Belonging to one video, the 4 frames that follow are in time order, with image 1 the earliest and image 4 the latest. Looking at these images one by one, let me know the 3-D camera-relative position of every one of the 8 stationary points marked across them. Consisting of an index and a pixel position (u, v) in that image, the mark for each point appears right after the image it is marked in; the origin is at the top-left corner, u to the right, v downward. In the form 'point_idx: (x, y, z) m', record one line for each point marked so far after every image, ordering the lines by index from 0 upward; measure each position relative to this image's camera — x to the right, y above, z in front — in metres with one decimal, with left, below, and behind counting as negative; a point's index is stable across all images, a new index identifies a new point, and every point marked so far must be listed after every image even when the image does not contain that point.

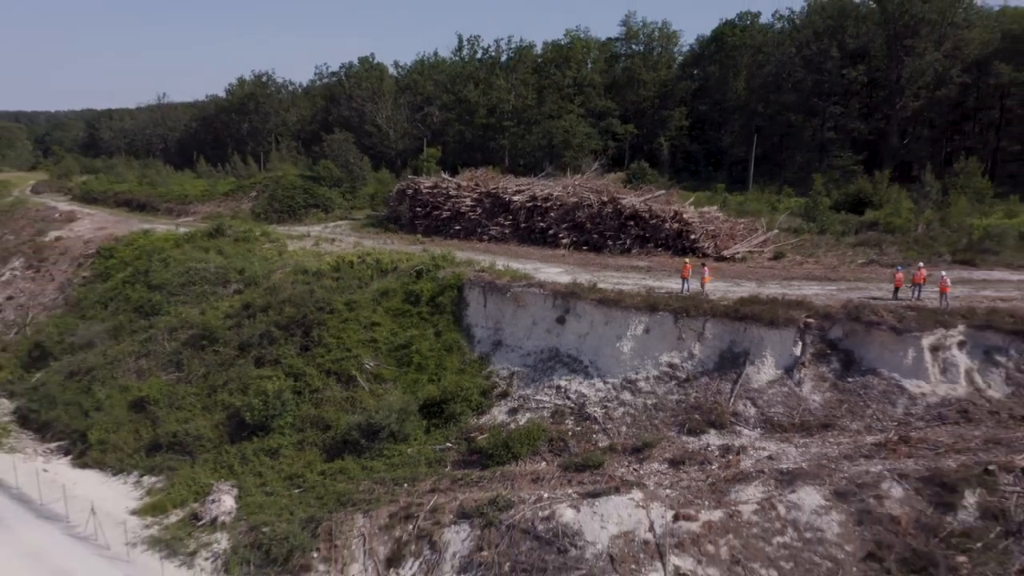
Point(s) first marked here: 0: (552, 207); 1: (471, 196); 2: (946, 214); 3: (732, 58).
0: (+0.5, +1.0, +10.4) m
1: (-0.5, +1.2, +11.4) m
2: (+4.9, +0.8, +9.9) m
3: (+4.5, +4.9, +18.5) m
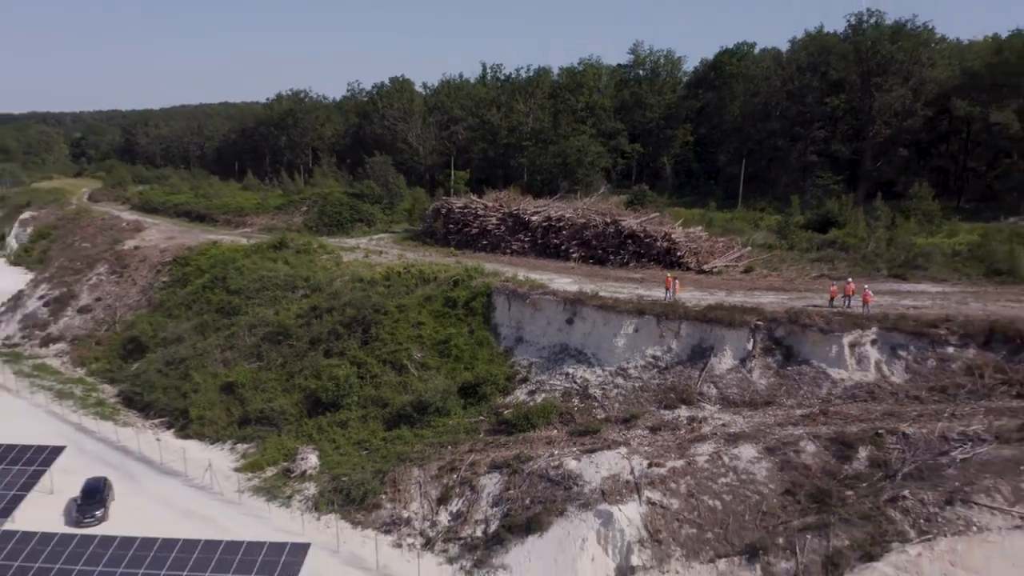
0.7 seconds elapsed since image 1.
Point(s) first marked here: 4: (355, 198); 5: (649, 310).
0: (+0.7, +0.9, +12.4) m
1: (-0.2, +1.1, +13.4) m
2: (+5.1, +0.7, +11.9) m
3: (+4.9, +4.8, +20.4) m
4: (-3.0, +1.7, +17.2) m
5: (+1.4, -0.2, +9.1) m
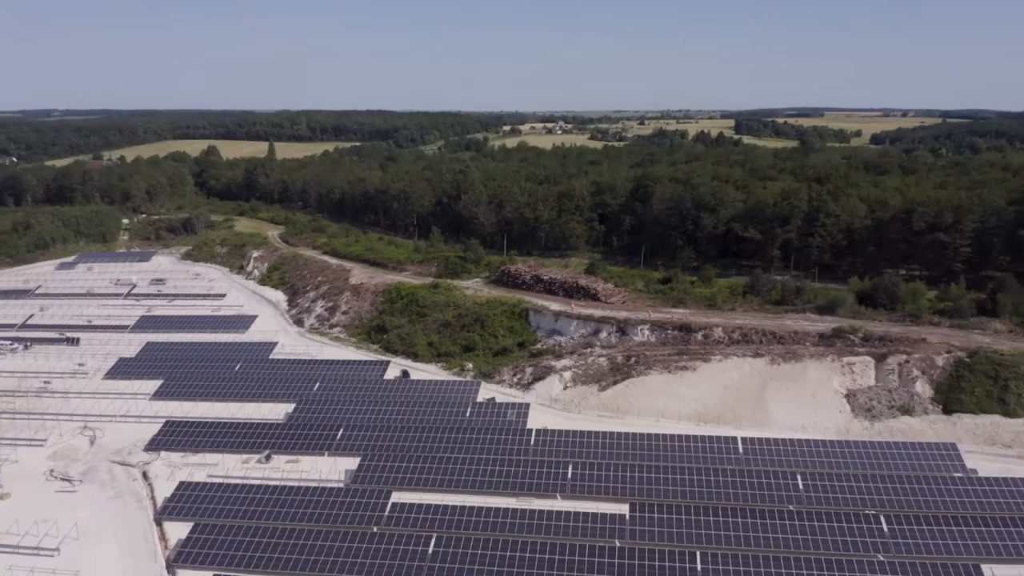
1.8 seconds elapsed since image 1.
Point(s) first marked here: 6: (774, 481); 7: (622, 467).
0: (+1.6, +0.2, +30.7) m
1: (+0.6, +0.4, +31.8) m
2: (+6.0, 0.0, +30.1) m
3: (+6.0, +4.1, +38.6) m
4: (-2.0, +1.1, +35.6) m
5: (+2.2, -0.9, +27.4) m
6: (+5.8, -4.2, +19.2) m
7: (+2.6, -4.1, +19.9) m
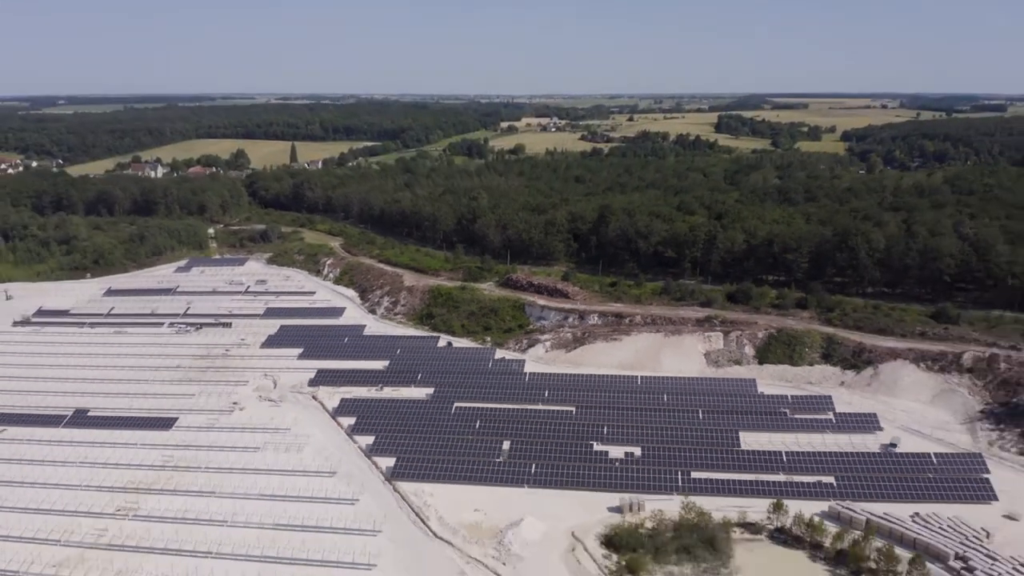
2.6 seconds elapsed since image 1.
0: (+1.7, +0.1, +48.2) m
1: (+0.8, +0.3, +49.3) m
2: (+6.1, -0.1, +47.6) m
3: (+6.1, +4.2, +56.1) m
4: (-1.9, +1.1, +53.1) m
5: (+2.3, -1.1, +45.0) m
6: (+6.0, -4.6, +36.8) m
7: (+2.8, -4.4, +37.6) m
